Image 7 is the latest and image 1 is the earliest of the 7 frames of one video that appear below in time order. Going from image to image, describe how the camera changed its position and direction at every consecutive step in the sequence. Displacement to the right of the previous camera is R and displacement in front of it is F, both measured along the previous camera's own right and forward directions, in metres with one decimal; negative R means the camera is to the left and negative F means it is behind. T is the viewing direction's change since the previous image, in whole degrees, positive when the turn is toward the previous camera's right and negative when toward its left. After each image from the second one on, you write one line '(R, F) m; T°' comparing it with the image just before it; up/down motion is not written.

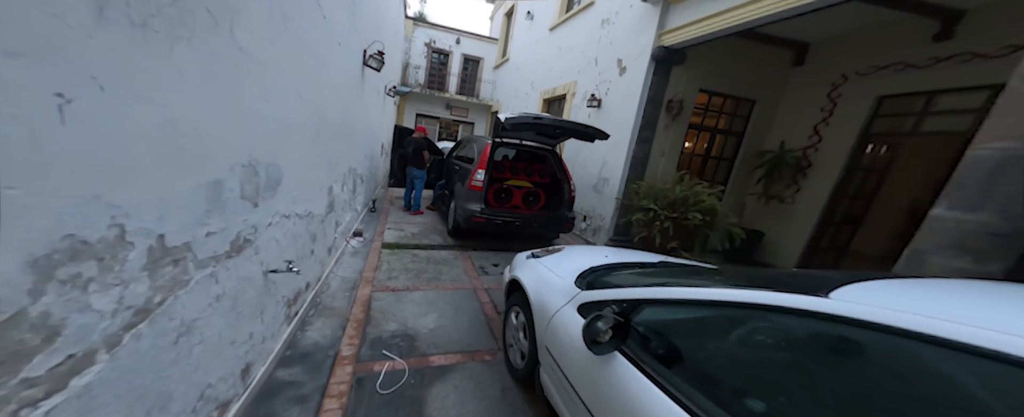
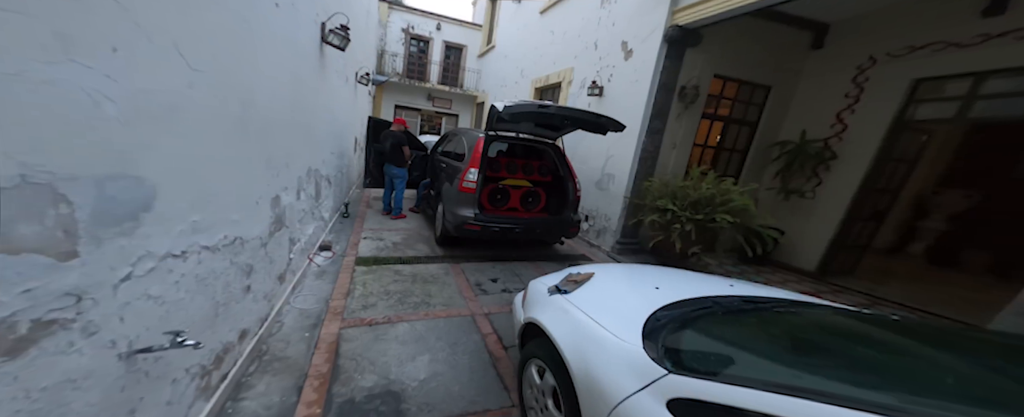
(-0.2, +0.6) m; +3°
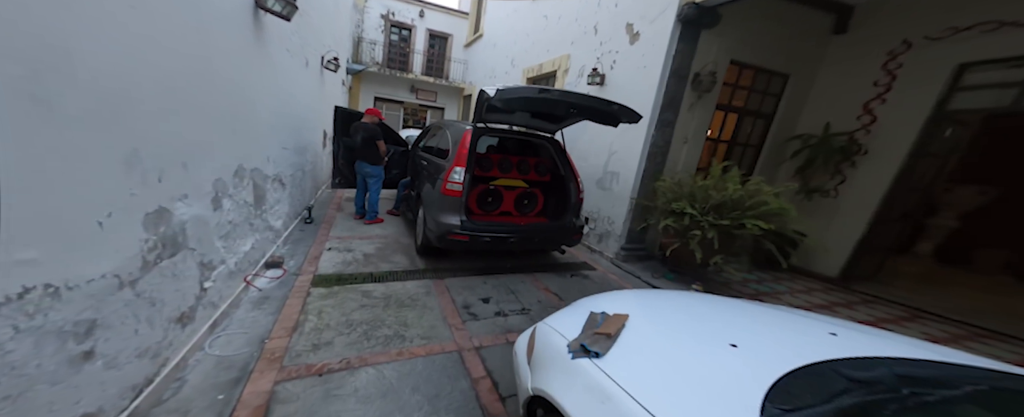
(-0.1, +0.5) m; +2°
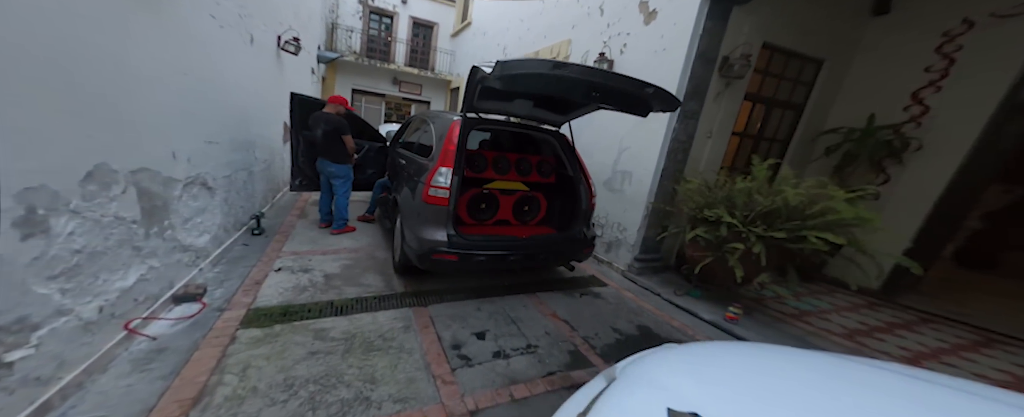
(-0.1, +0.6) m; +2°
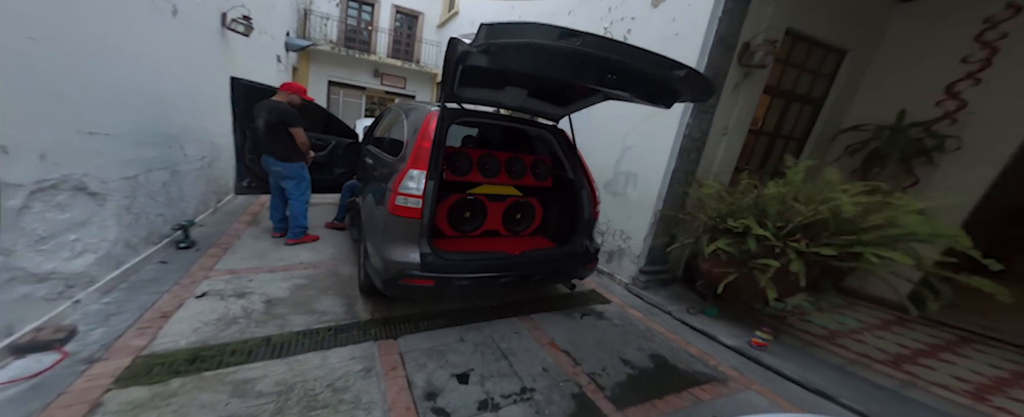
(0.0, +0.4) m; +2°
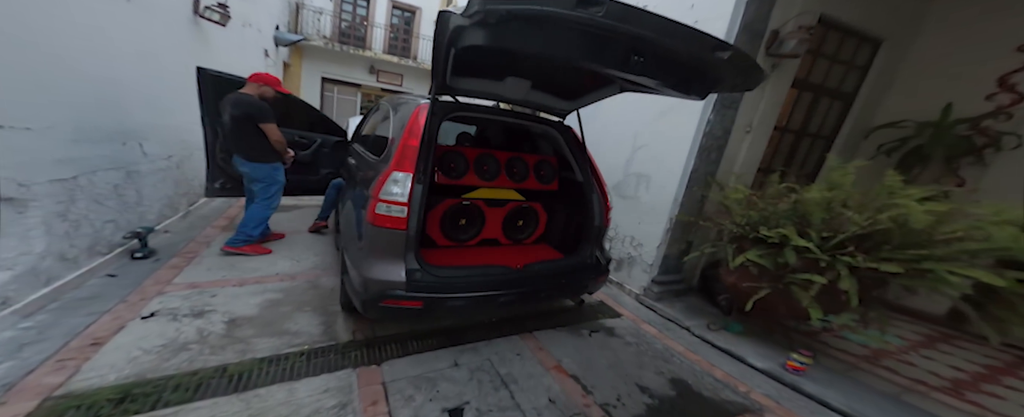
(0.0, +0.3) m; 0°
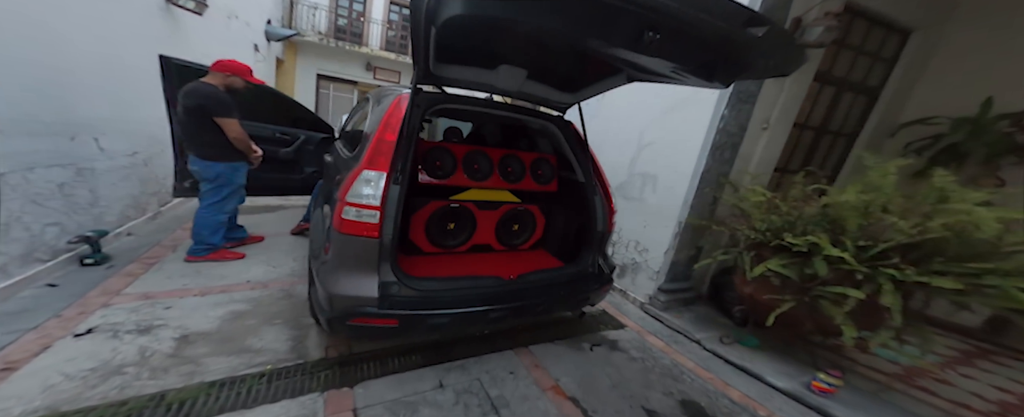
(+0.1, +0.2) m; 0°
